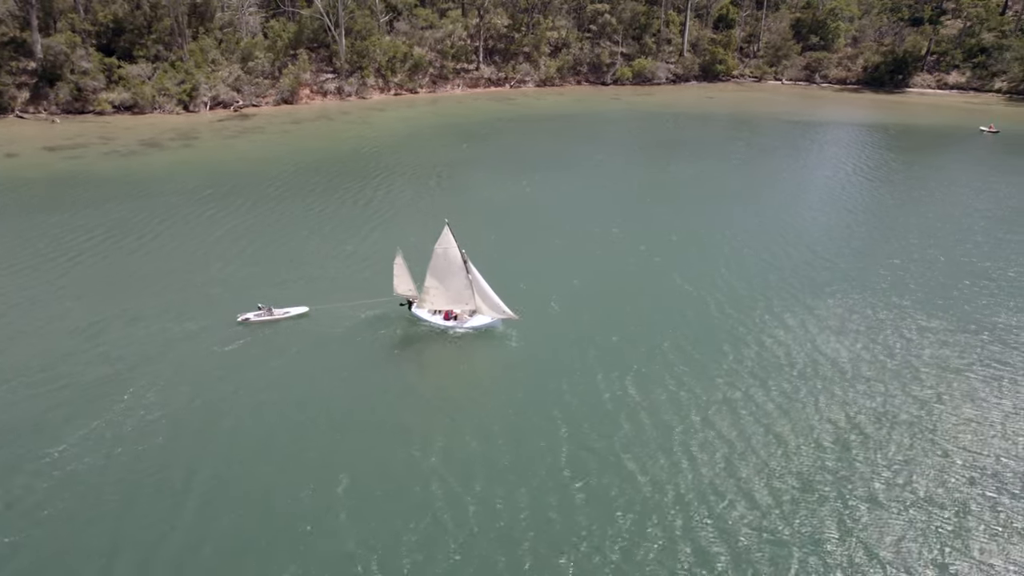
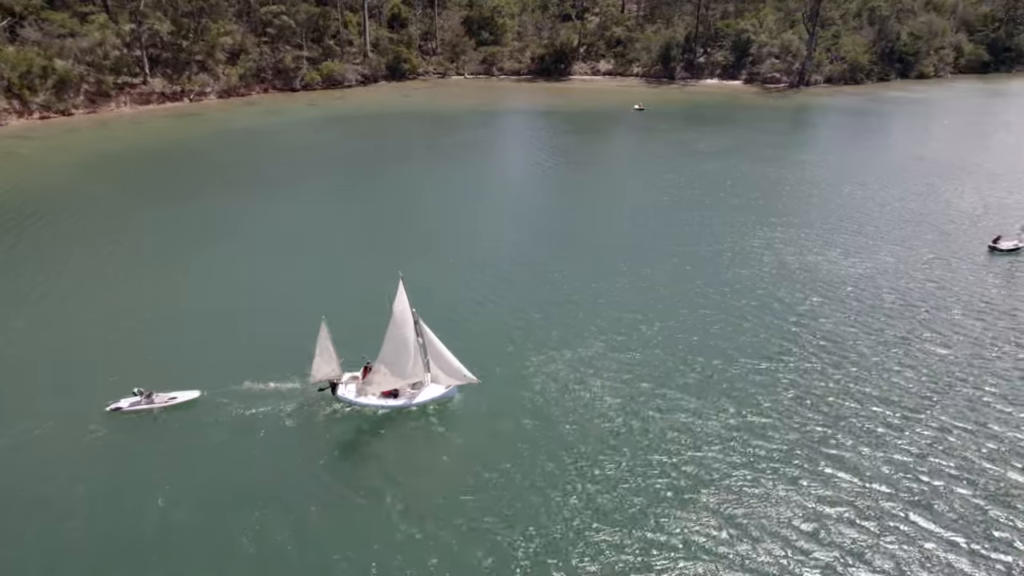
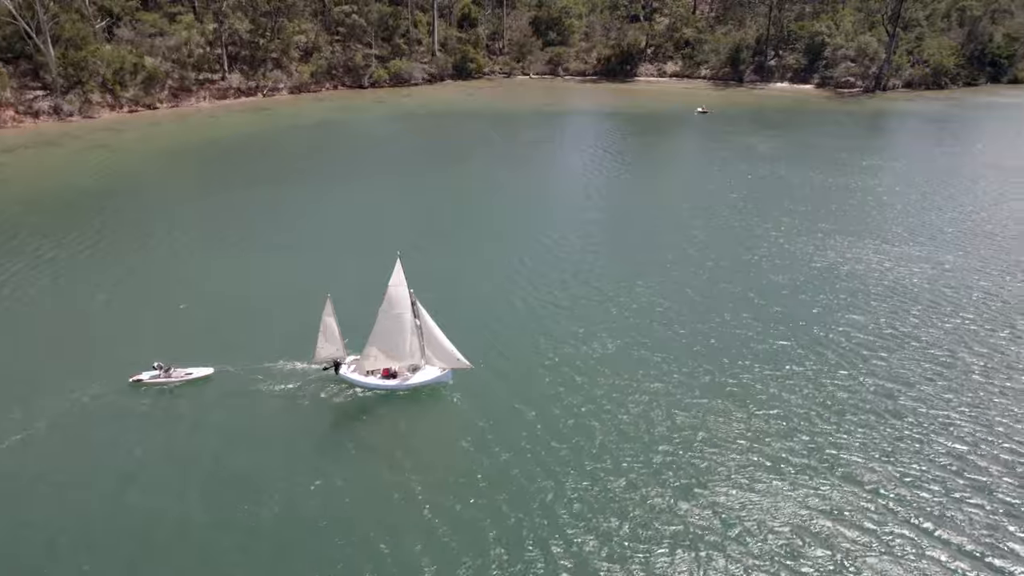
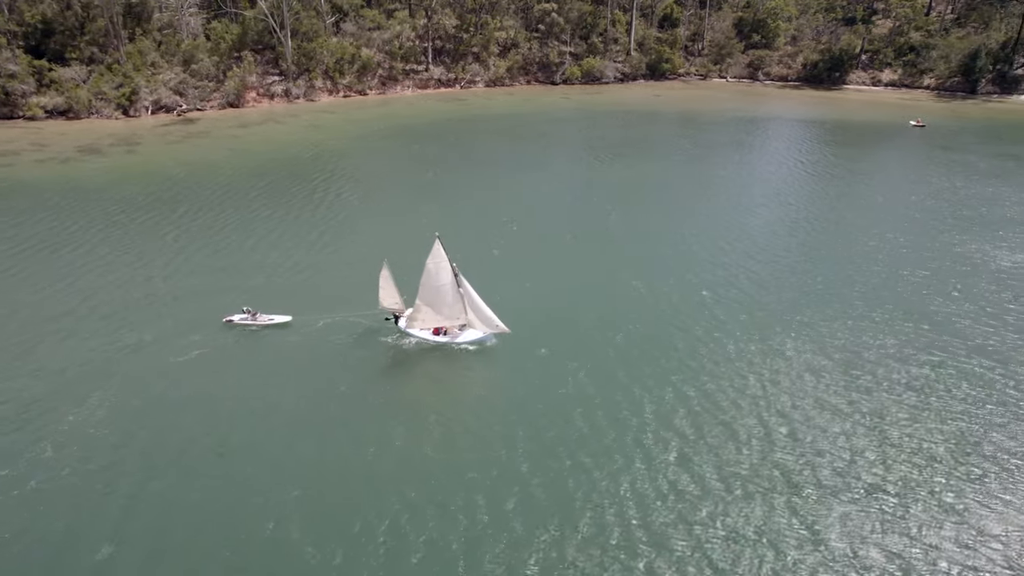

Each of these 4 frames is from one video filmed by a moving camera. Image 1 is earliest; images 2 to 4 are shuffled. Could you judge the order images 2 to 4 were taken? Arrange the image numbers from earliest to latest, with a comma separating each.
4, 3, 2
